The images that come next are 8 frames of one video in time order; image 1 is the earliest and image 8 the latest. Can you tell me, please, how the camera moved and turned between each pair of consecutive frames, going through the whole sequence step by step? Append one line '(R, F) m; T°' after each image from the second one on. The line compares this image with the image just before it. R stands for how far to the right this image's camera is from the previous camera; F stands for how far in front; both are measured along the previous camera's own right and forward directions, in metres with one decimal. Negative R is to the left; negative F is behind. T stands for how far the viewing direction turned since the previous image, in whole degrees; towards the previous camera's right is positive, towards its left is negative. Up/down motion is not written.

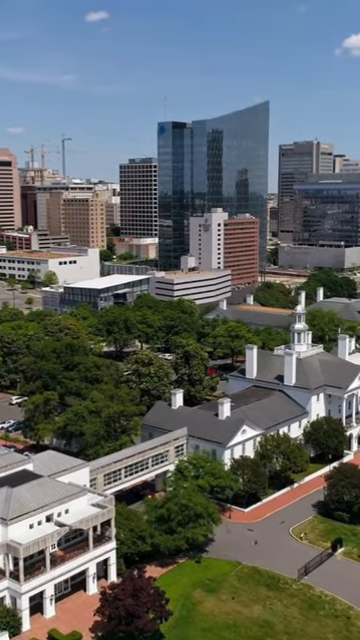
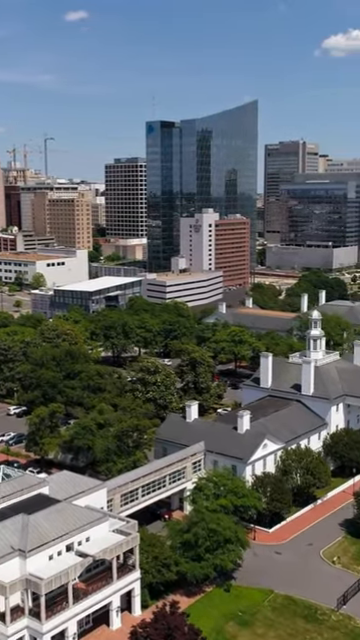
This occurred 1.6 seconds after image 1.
(-2.4, +3.0) m; +1°
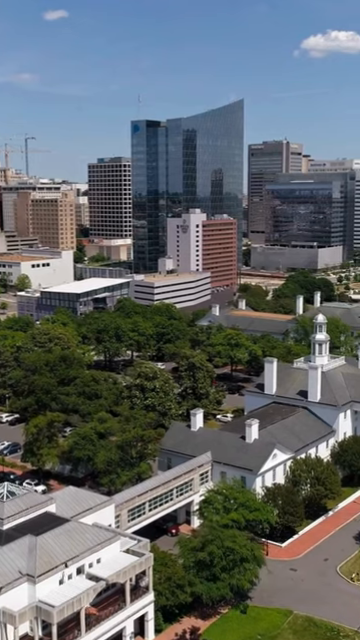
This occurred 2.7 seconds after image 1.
(-1.6, +2.0) m; +2°
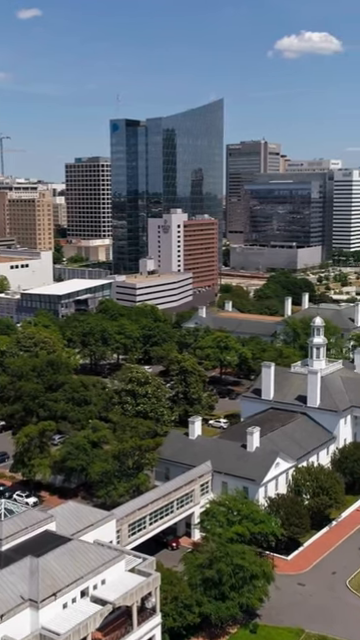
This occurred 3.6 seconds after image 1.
(-1.4, +1.8) m; +2°
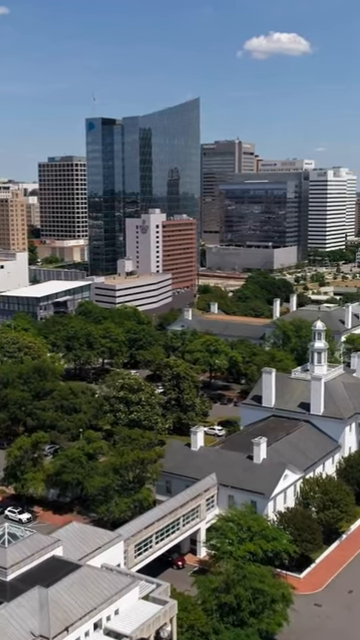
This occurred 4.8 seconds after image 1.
(-1.9, +2.3) m; +2°
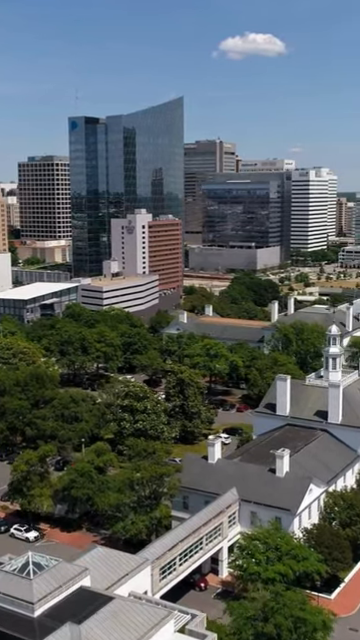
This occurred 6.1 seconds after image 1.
(-2.4, +2.4) m; +2°
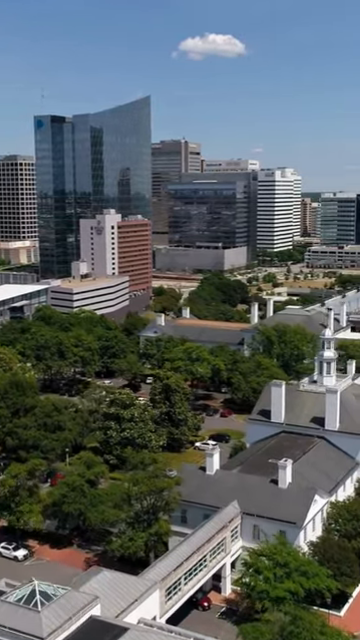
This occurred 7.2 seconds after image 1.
(-1.9, +1.9) m; +3°
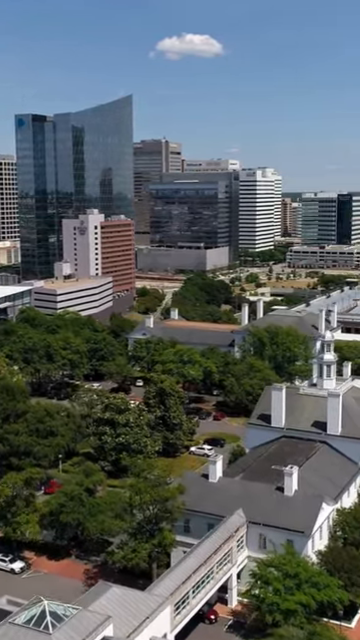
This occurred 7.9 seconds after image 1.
(-1.3, +1.2) m; +2°
